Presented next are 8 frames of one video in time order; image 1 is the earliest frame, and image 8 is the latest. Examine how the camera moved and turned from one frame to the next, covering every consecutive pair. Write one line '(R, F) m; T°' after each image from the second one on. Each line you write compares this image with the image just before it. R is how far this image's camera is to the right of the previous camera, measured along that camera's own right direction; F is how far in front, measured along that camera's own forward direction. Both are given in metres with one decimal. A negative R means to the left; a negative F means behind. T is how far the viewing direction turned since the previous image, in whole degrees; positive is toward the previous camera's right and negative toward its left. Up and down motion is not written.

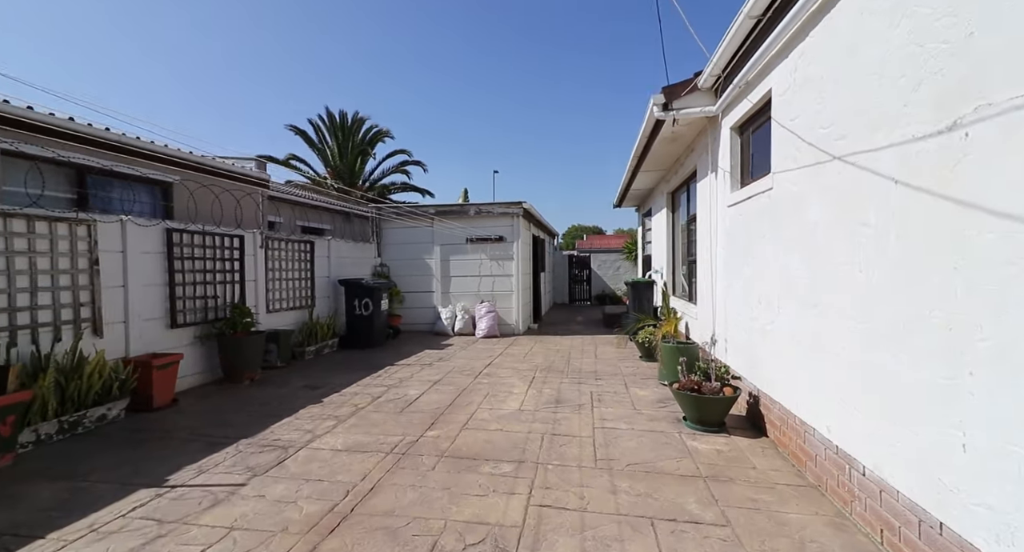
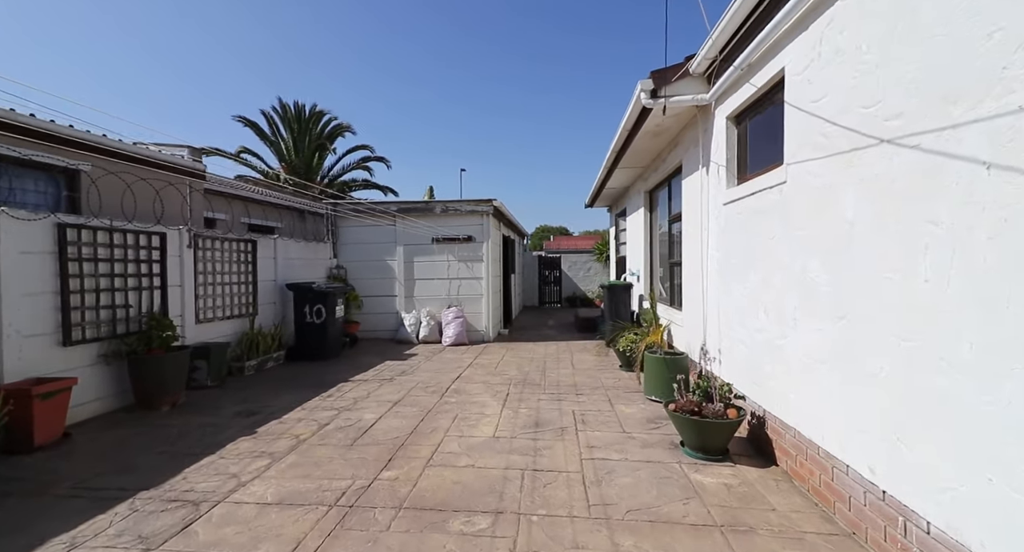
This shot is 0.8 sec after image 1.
(0.0, +0.6) m; +4°
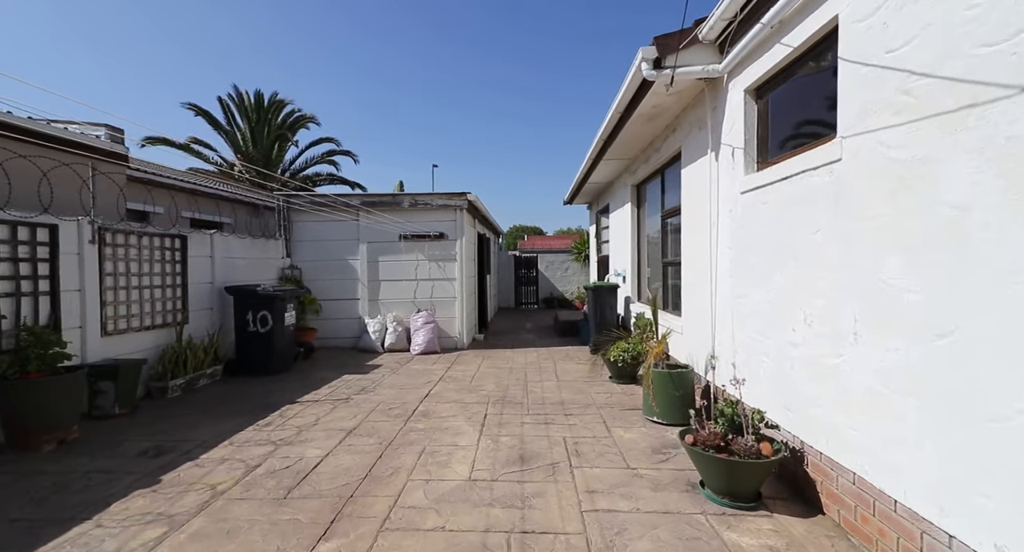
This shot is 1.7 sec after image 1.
(0.0, +0.7) m; +3°
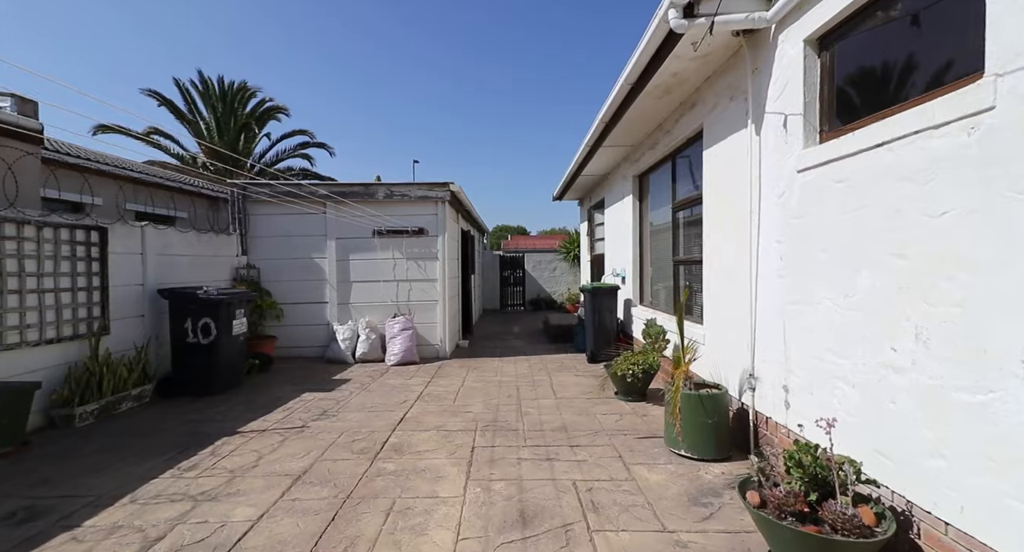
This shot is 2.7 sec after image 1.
(-0.1, +0.8) m; +2°
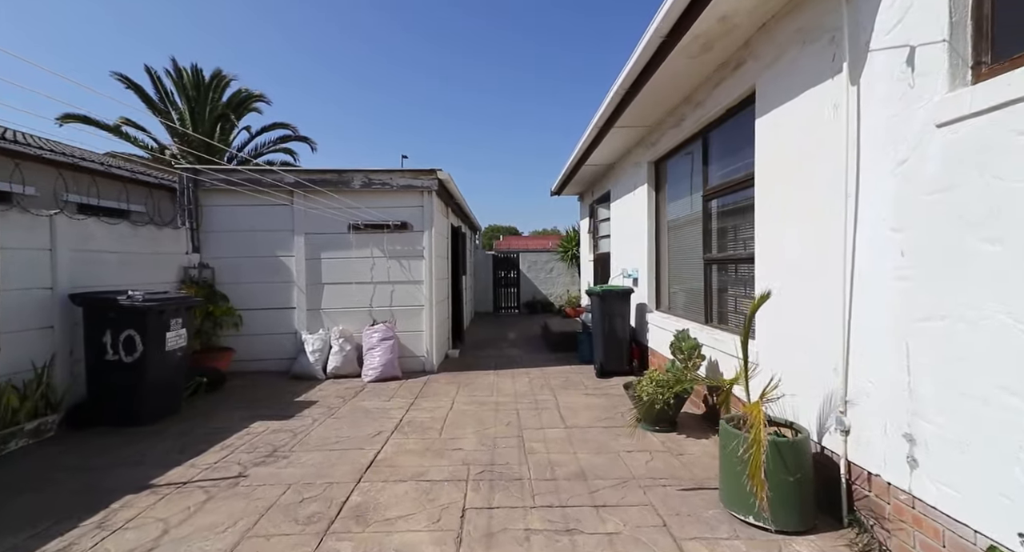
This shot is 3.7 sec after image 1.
(-0.1, +0.9) m; +1°
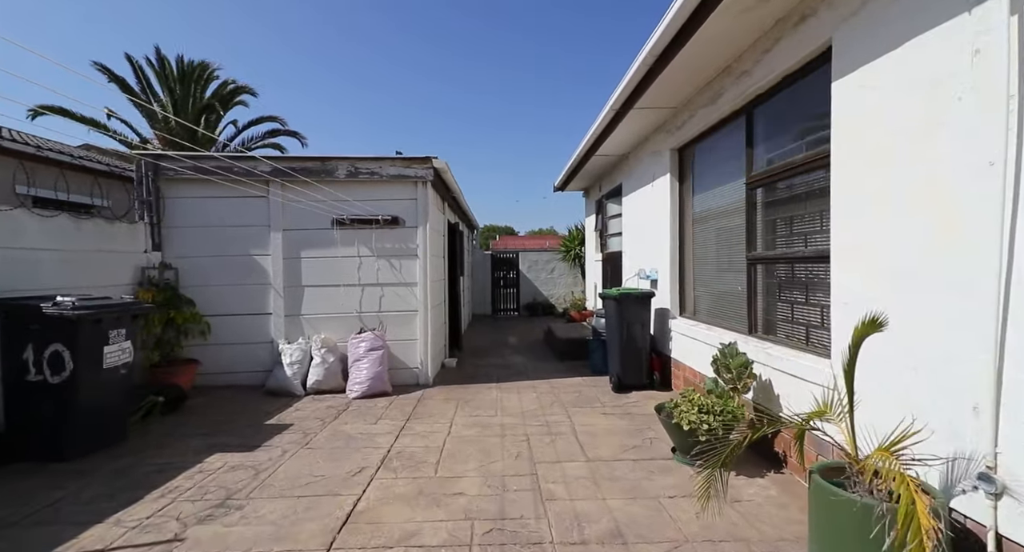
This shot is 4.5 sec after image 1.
(-0.1, +0.7) m; +1°
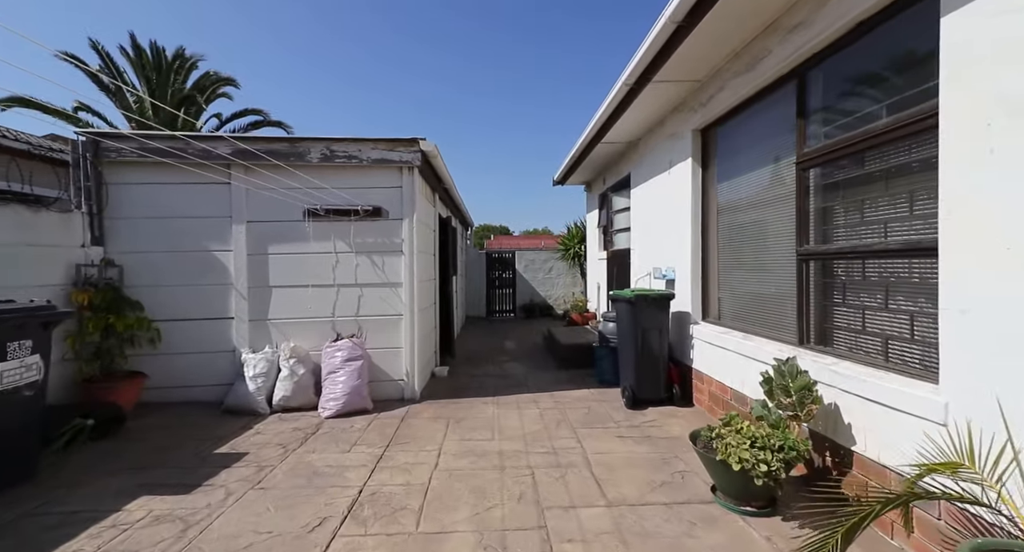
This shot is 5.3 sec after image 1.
(0.0, +0.6) m; +1°
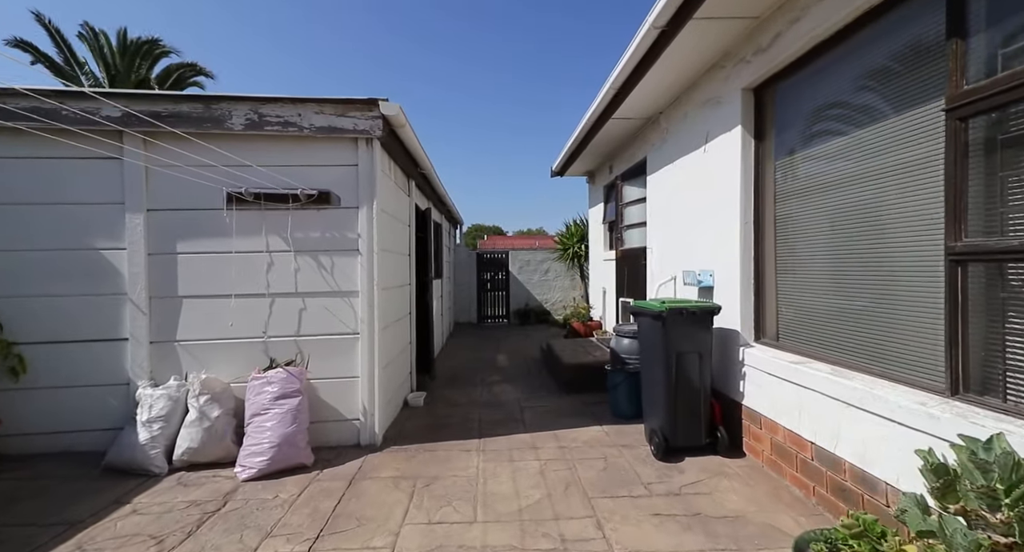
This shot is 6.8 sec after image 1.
(0.0, +1.1) m; +1°
